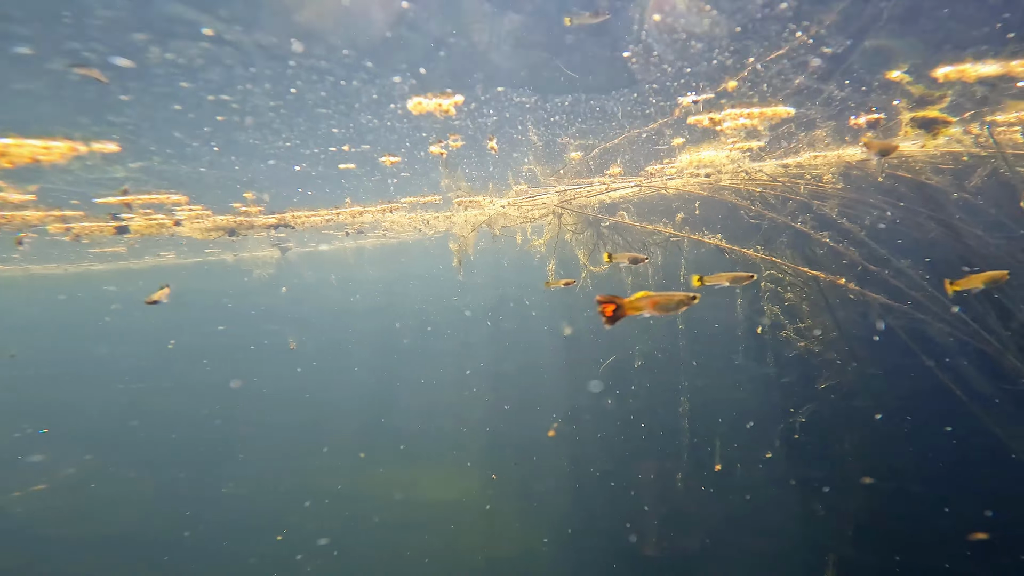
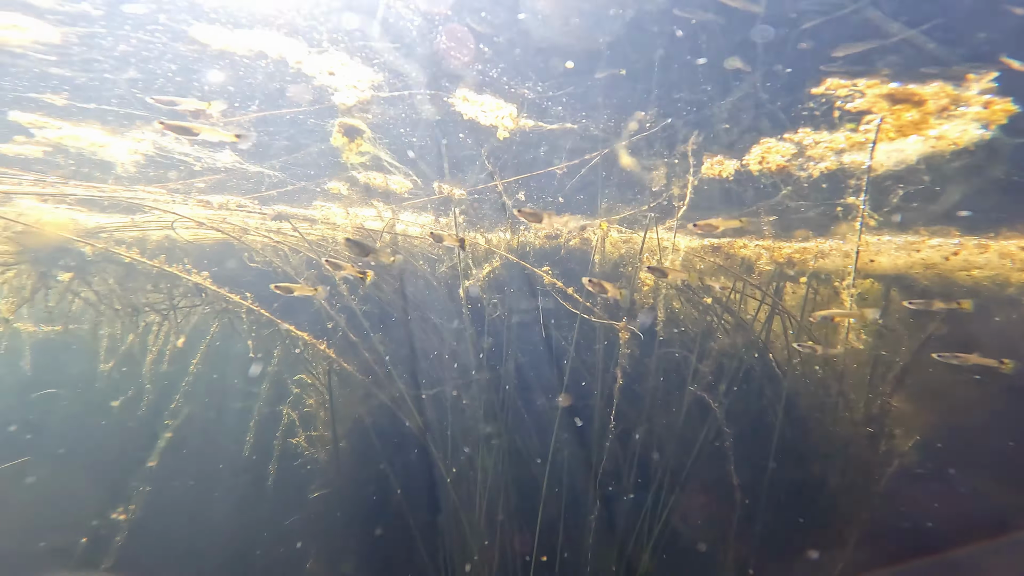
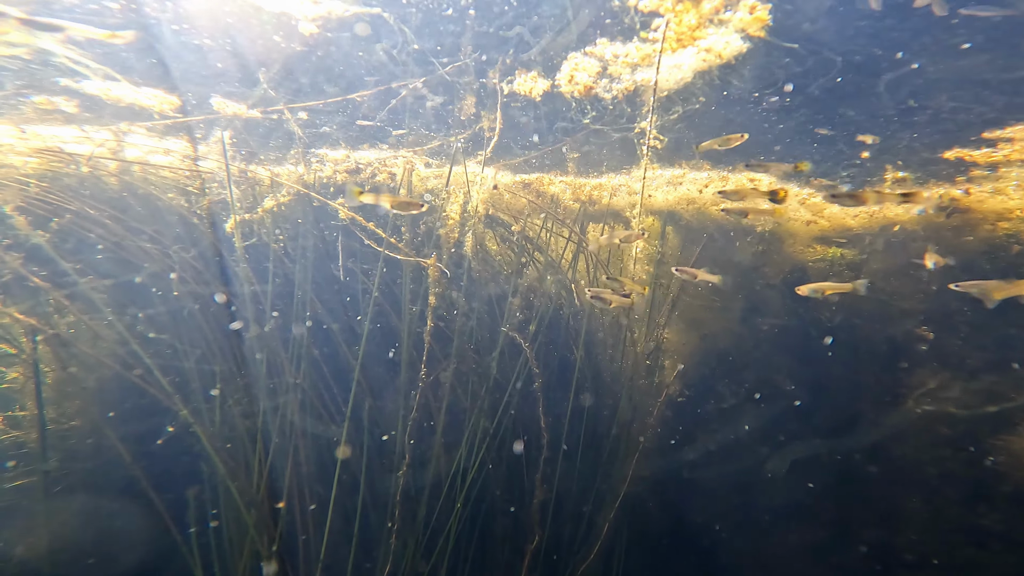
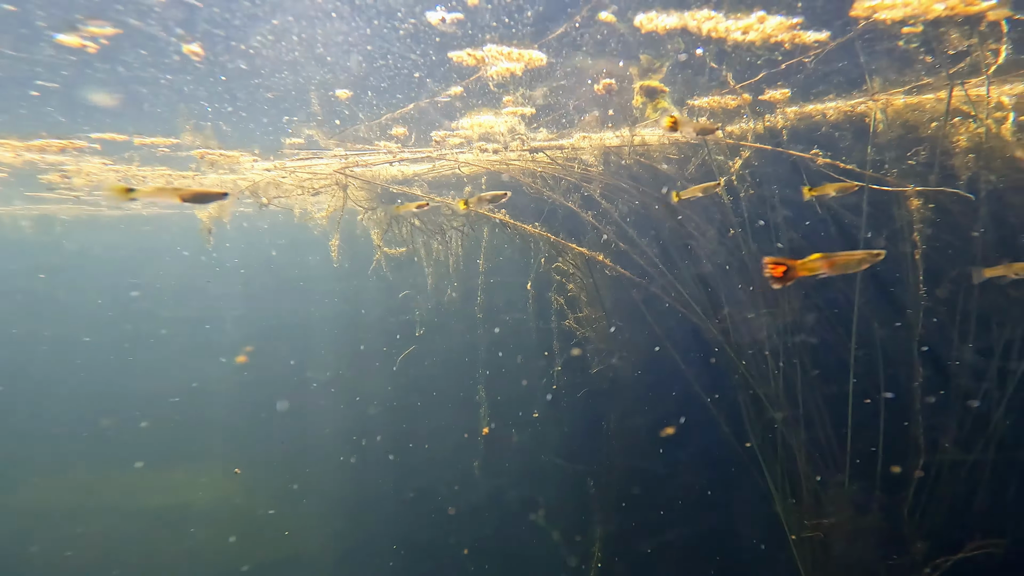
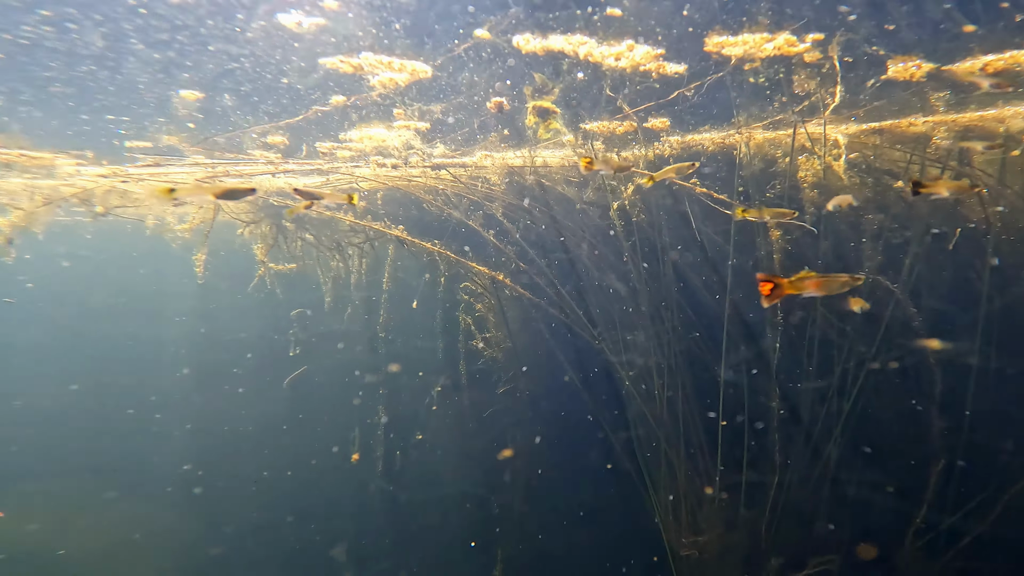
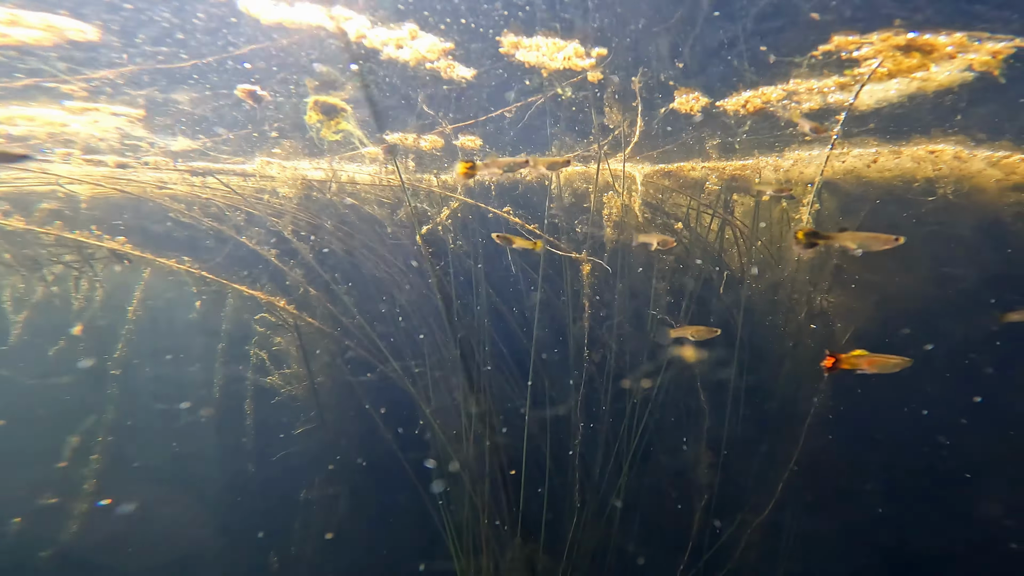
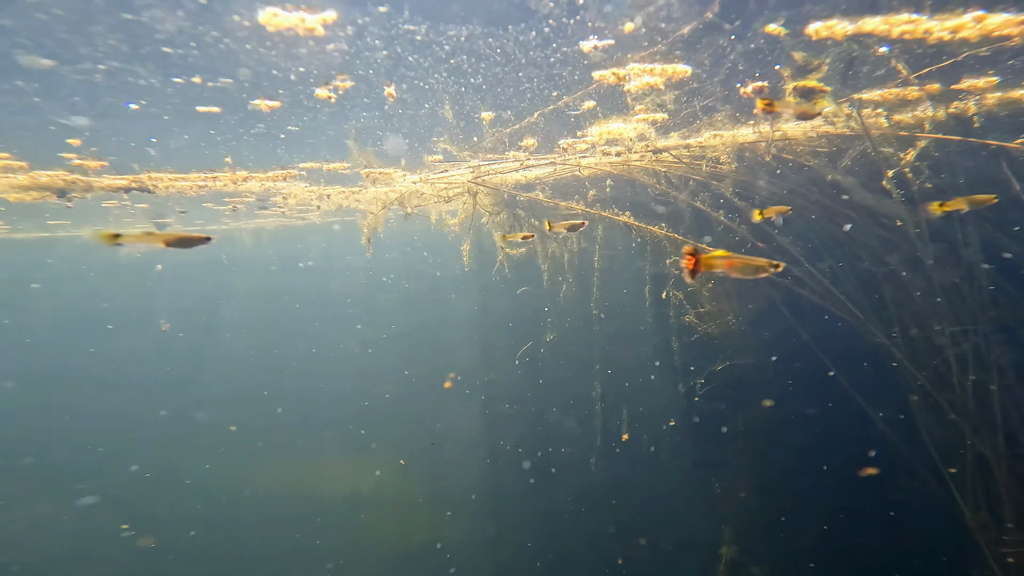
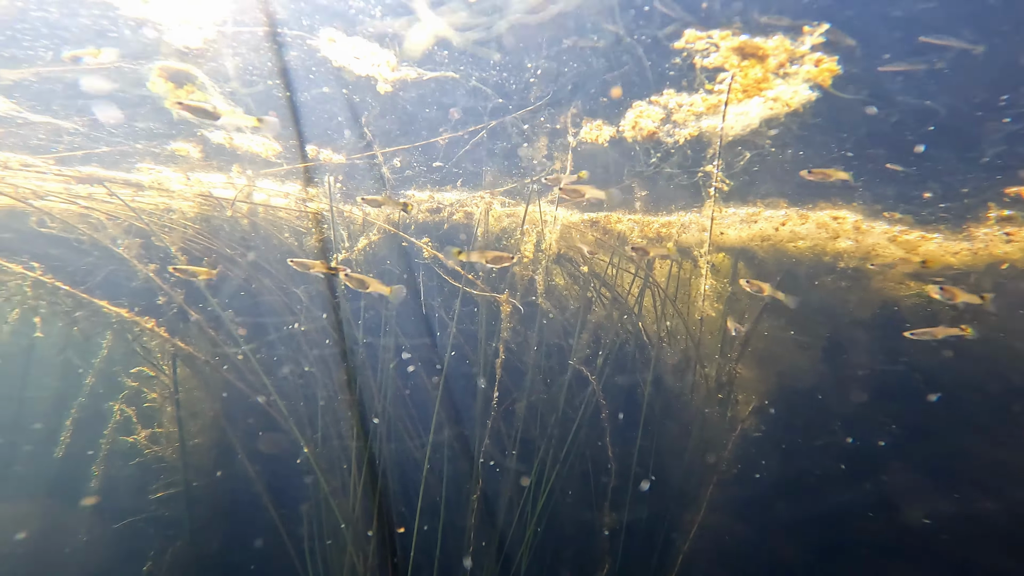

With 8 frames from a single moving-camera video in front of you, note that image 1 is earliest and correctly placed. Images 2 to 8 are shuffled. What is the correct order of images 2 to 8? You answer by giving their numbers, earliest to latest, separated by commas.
7, 4, 5, 6, 3, 8, 2
